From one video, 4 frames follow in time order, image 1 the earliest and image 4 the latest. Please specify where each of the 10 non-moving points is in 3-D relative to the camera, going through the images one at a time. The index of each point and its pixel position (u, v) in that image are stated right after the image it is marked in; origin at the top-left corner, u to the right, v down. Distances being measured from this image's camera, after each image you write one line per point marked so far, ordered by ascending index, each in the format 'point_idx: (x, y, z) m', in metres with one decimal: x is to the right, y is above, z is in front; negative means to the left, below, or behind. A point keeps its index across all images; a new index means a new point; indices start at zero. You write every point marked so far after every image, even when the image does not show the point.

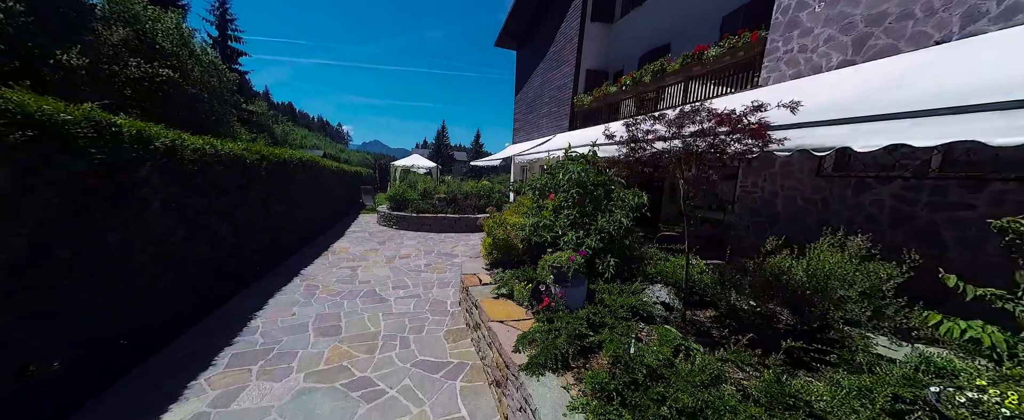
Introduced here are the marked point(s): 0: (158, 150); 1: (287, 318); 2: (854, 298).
0: (-5.0, +0.9, +4.4) m
1: (-3.7, -1.8, +5.0) m
2: (+3.2, -0.8, +2.9) m
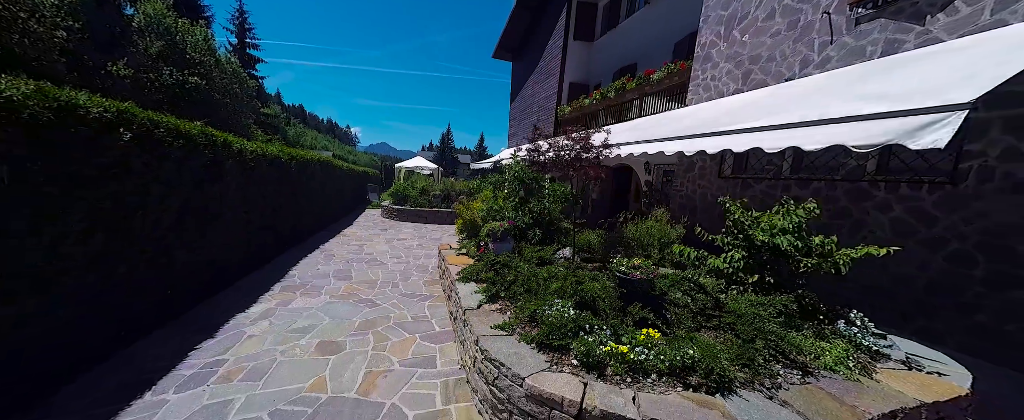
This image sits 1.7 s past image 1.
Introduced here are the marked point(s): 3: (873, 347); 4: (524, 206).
0: (-5.8, +1.2, +6.5) m
1: (-4.5, -1.4, +7.1) m
2: (+2.3, -0.5, +4.9) m
3: (+3.6, -1.4, +3.0) m
4: (+0.3, +0.1, +6.4) m
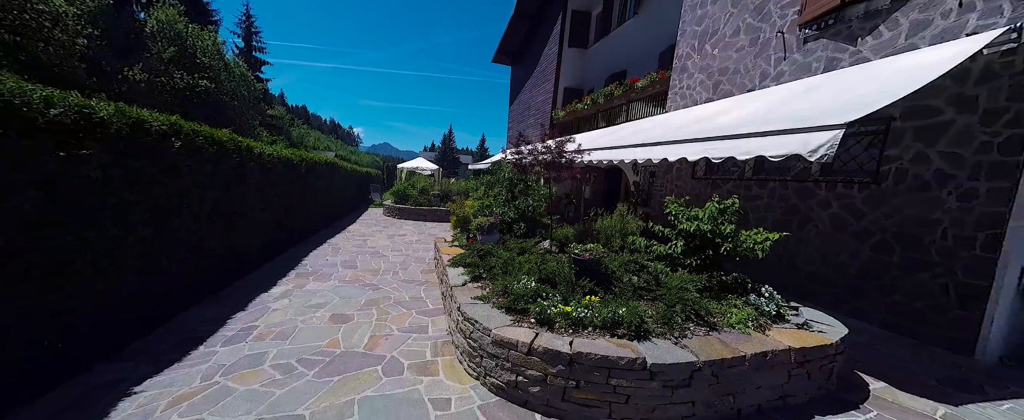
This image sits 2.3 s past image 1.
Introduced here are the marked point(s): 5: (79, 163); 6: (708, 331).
0: (-6.1, +1.3, +7.3) m
1: (-4.8, -1.3, +7.9) m
2: (+1.9, -0.5, +5.7) m
3: (+3.3, -1.3, +3.8) m
4: (0.0, +0.2, +7.2) m
5: (-4.8, +0.5, +3.4) m
6: (+2.2, -1.4, +3.4) m
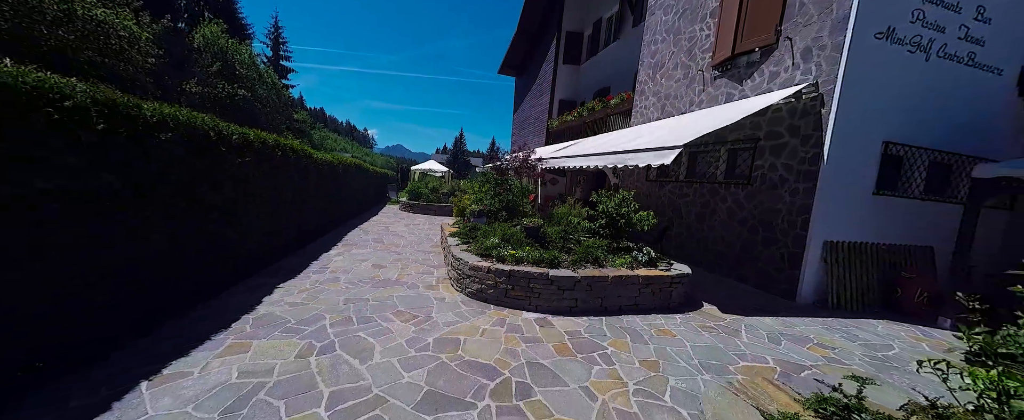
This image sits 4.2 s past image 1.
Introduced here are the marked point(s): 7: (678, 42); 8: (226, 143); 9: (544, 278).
0: (-6.5, +1.7, +10.0) m
1: (-5.3, -1.0, +10.5) m
2: (+1.5, -0.2, +8.1) m
3: (+2.7, -1.0, +6.2) m
4: (-0.5, +0.4, +9.7) m
5: (-5.4, +0.9, +6.1) m
6: (+1.6, -1.1, +5.8) m
7: (+5.7, +5.8, +10.5) m
8: (-5.2, +1.2, +5.5) m
9: (+0.6, -1.2, +5.3) m
